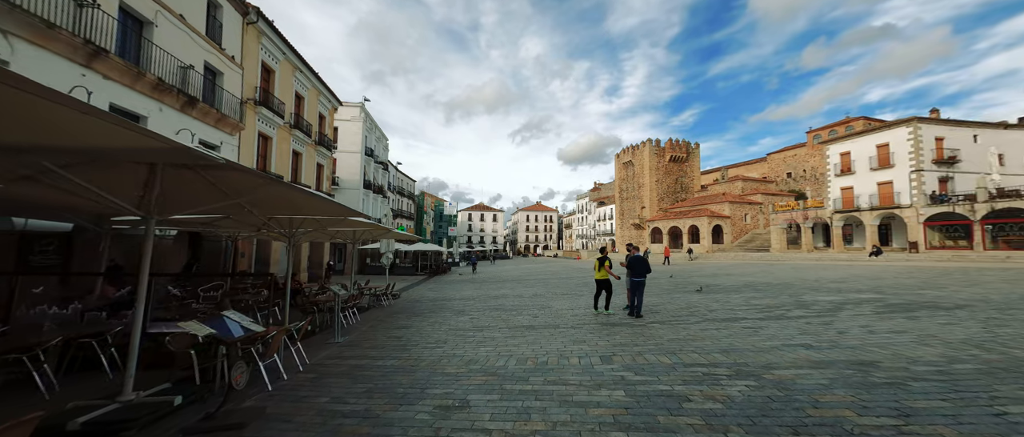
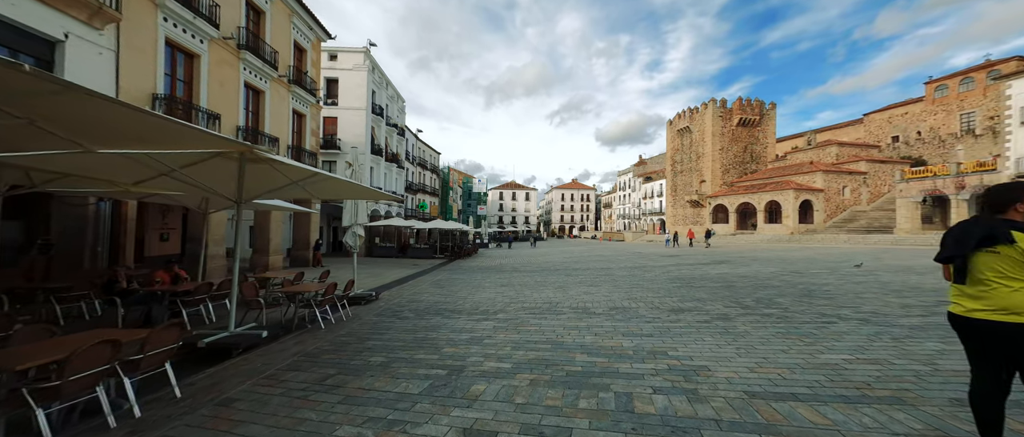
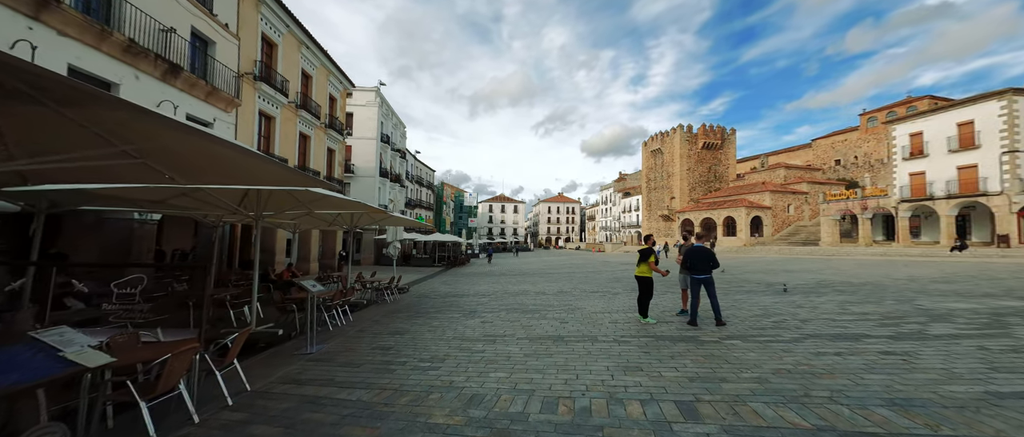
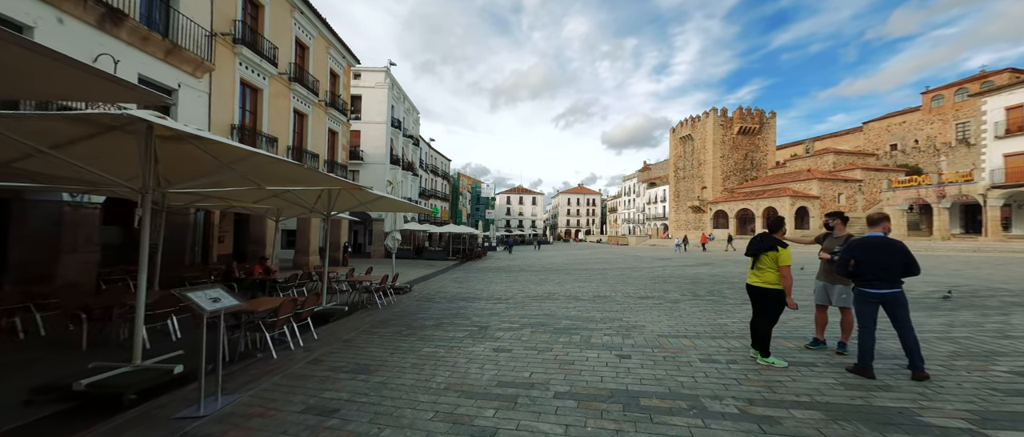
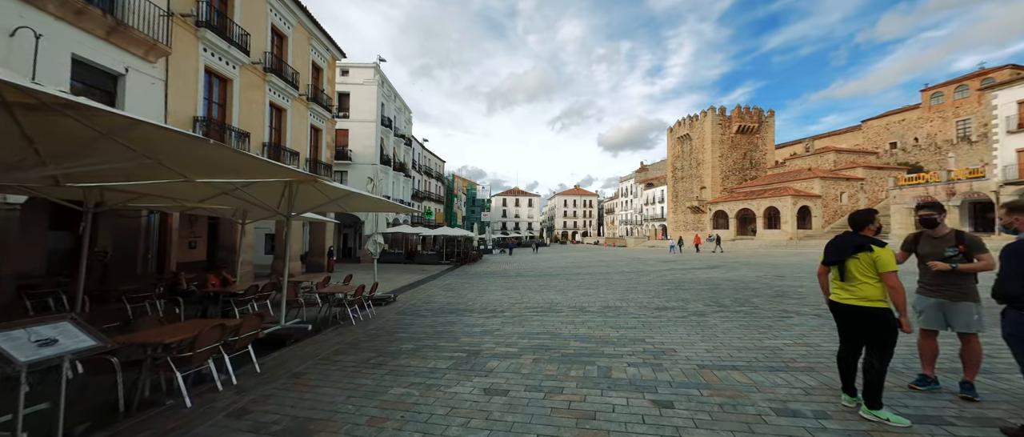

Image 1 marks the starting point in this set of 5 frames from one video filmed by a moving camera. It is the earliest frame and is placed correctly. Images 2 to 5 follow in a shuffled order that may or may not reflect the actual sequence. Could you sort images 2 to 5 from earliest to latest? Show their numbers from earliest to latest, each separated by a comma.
3, 4, 5, 2
